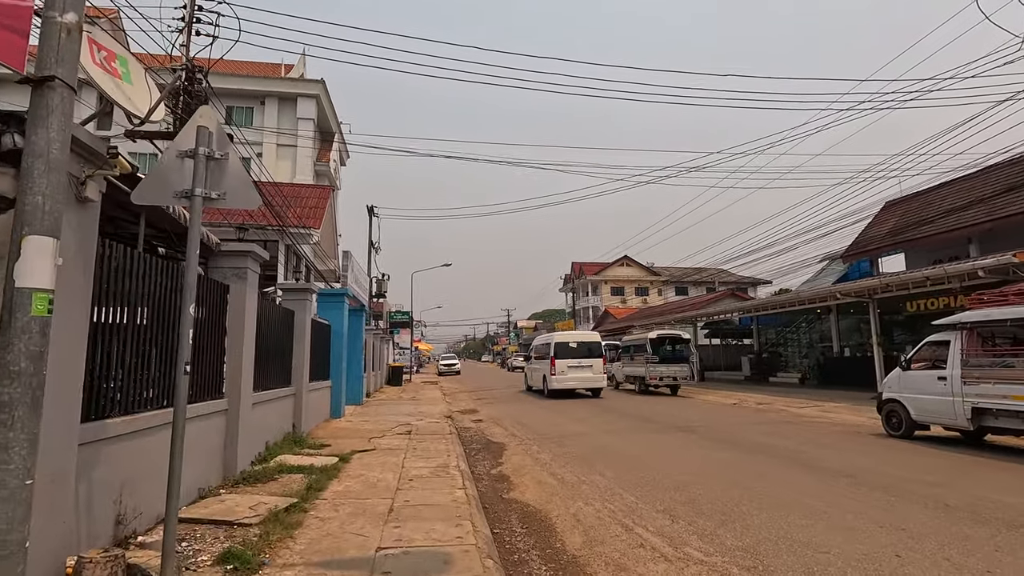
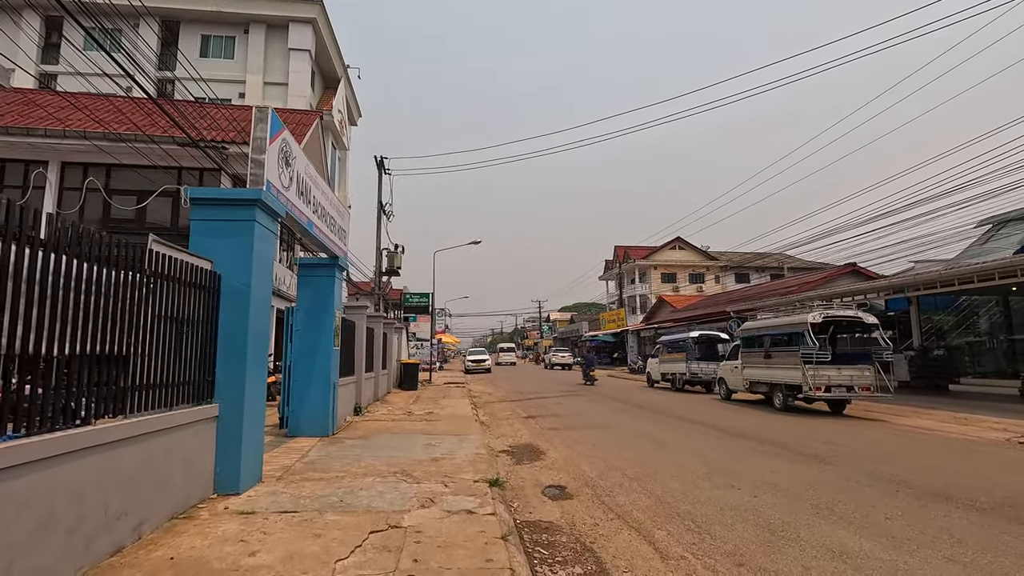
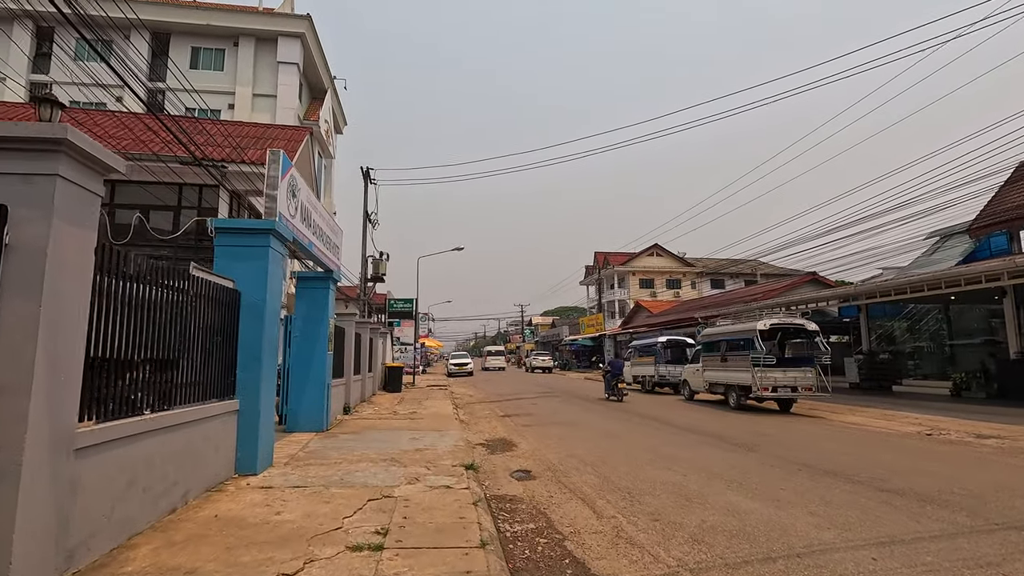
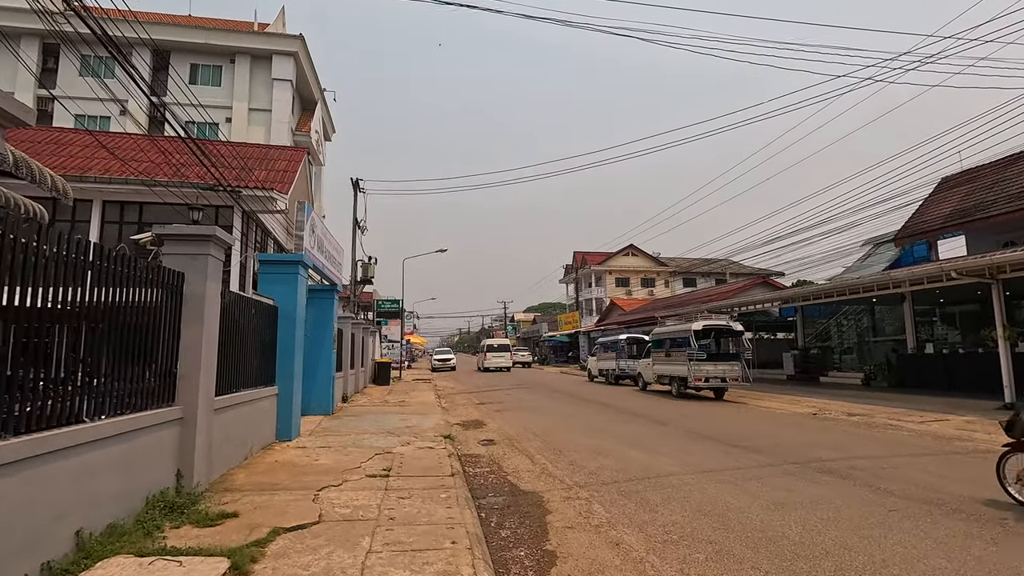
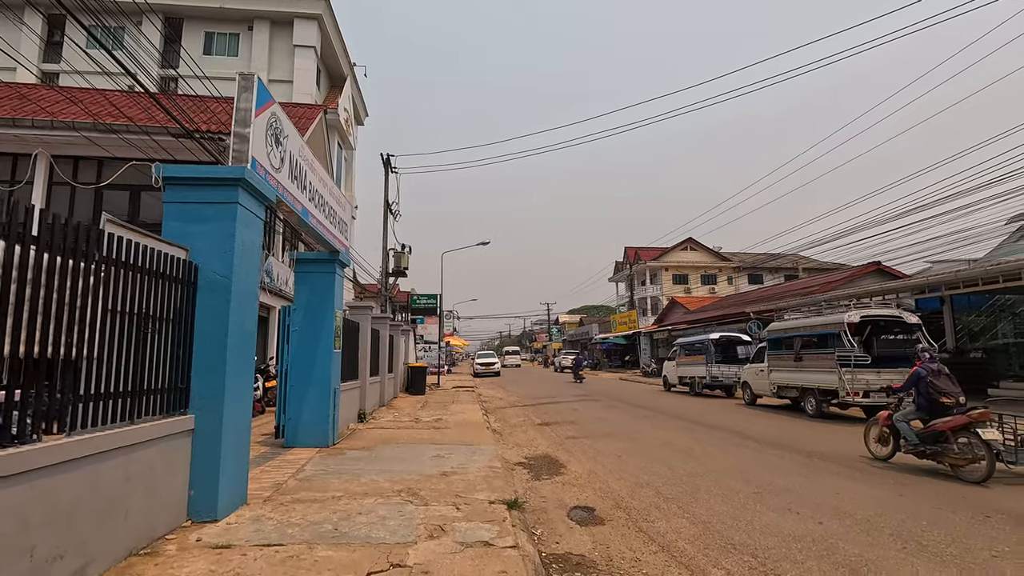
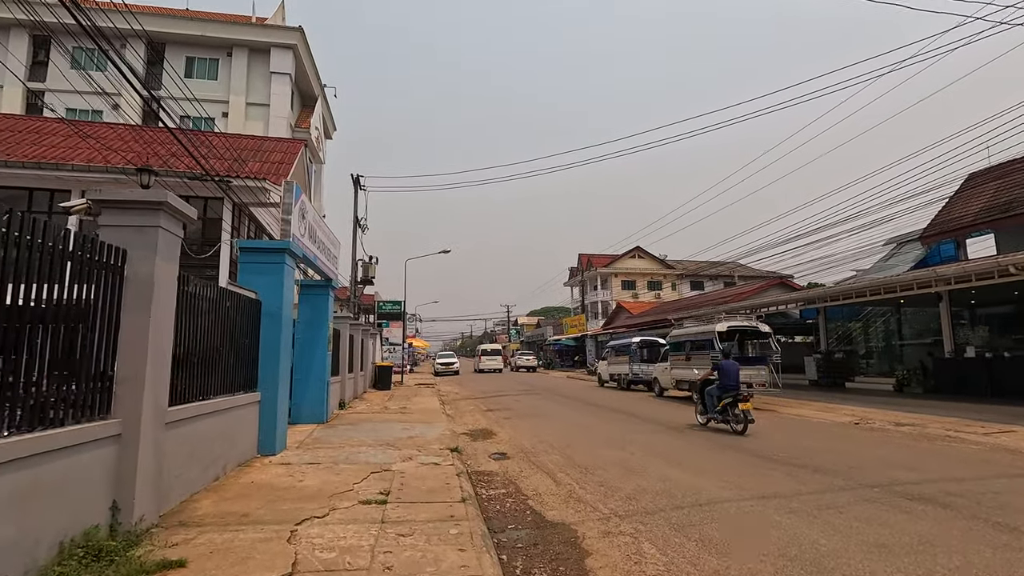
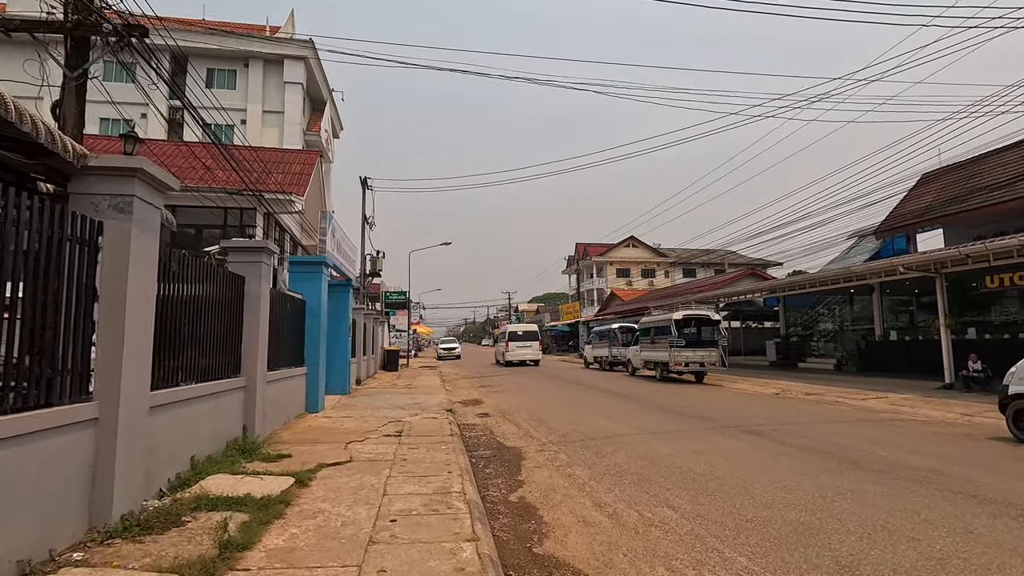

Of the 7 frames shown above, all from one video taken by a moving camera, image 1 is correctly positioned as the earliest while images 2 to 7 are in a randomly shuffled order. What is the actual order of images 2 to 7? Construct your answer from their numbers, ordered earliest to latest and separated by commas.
7, 4, 6, 3, 2, 5
